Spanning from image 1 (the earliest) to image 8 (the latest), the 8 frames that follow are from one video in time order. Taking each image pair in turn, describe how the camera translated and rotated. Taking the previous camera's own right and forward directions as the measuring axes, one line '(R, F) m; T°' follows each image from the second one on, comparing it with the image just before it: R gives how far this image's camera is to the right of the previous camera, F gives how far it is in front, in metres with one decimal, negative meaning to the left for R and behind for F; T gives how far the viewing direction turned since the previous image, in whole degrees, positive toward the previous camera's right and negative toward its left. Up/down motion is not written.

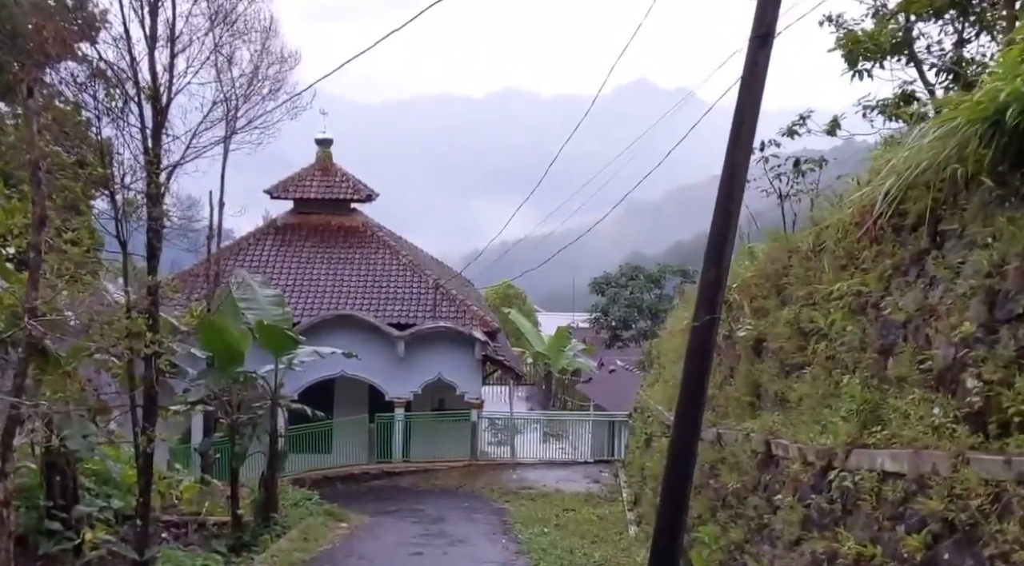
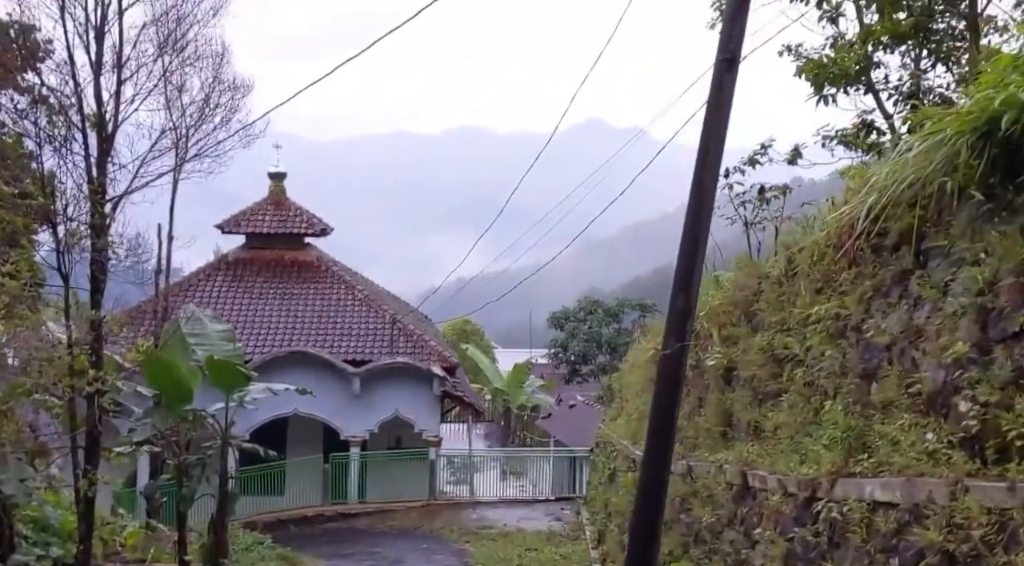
(0.0, +0.3) m; +2°
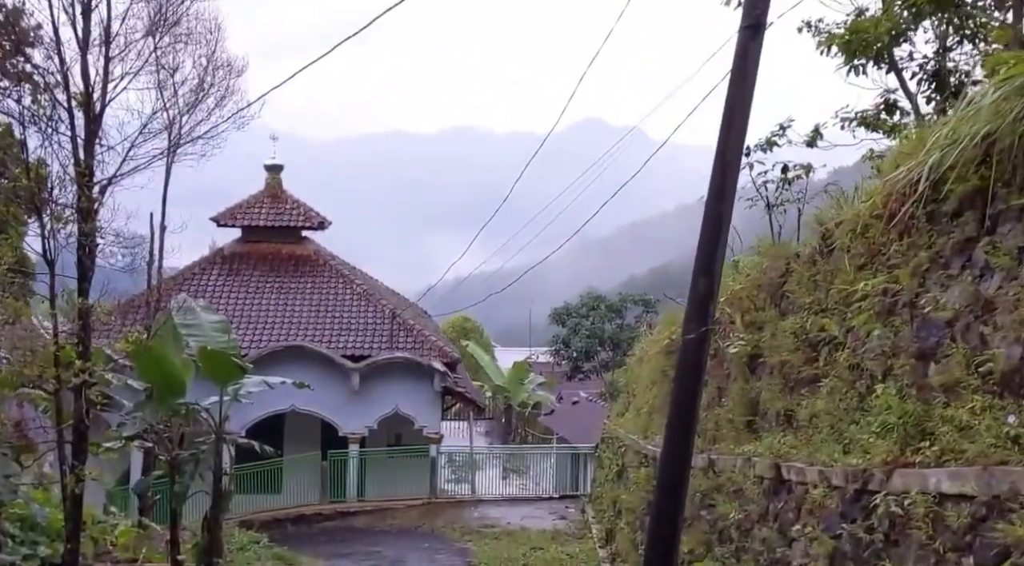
(-0.1, +0.5) m; 0°
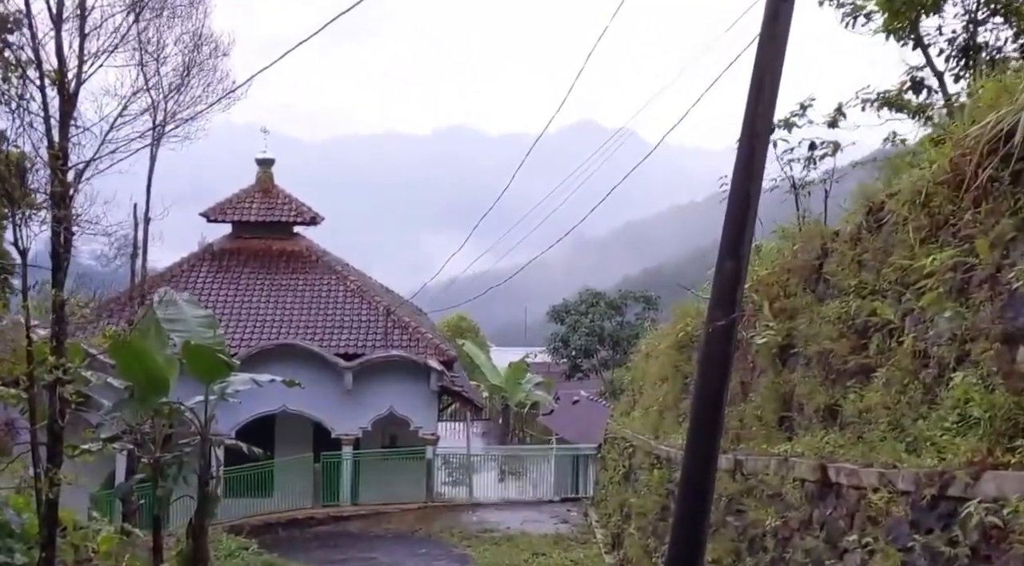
(-0.1, +0.7) m; 0°
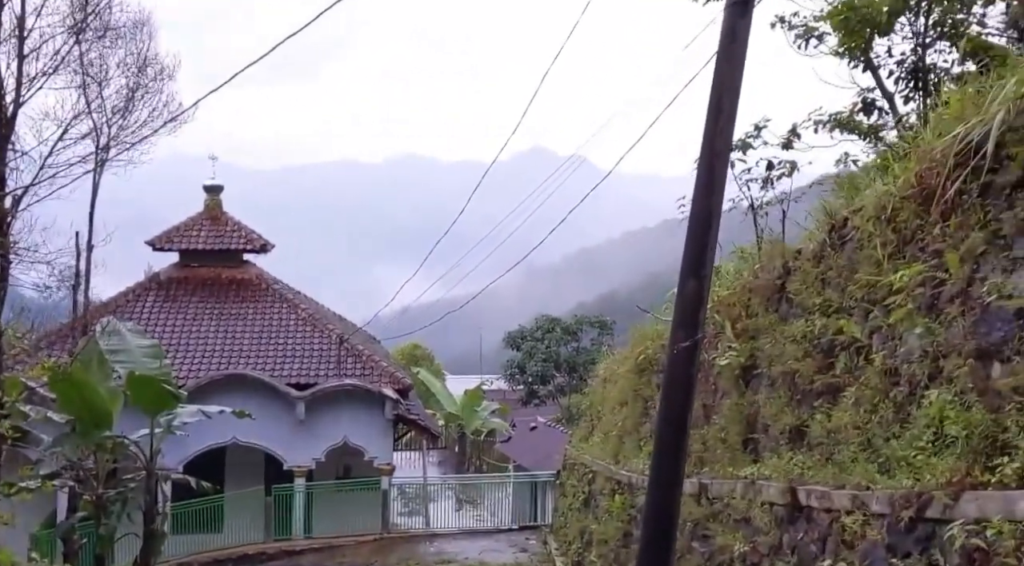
(0.0, +0.2) m; +2°
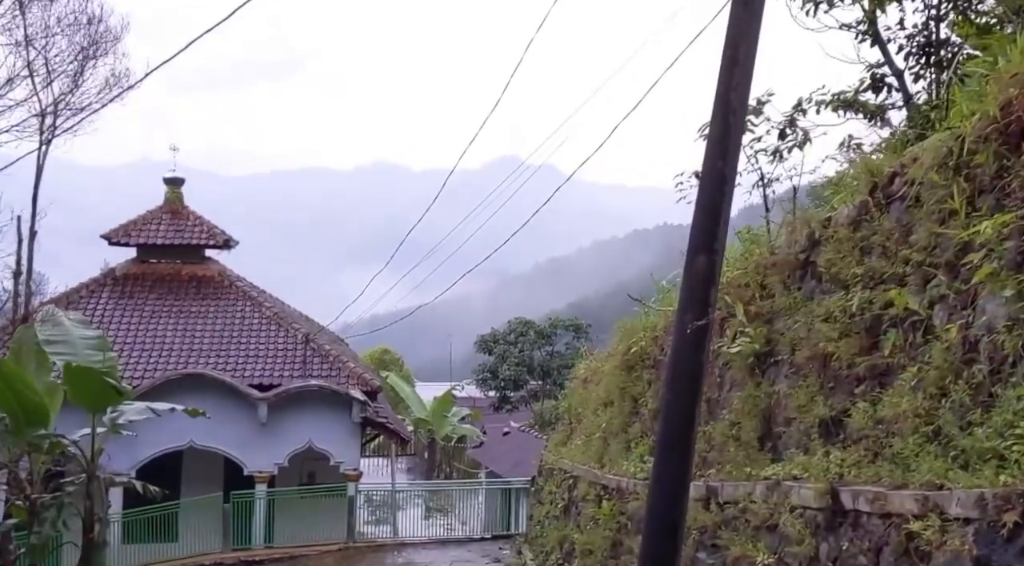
(-0.1, +0.9) m; +2°
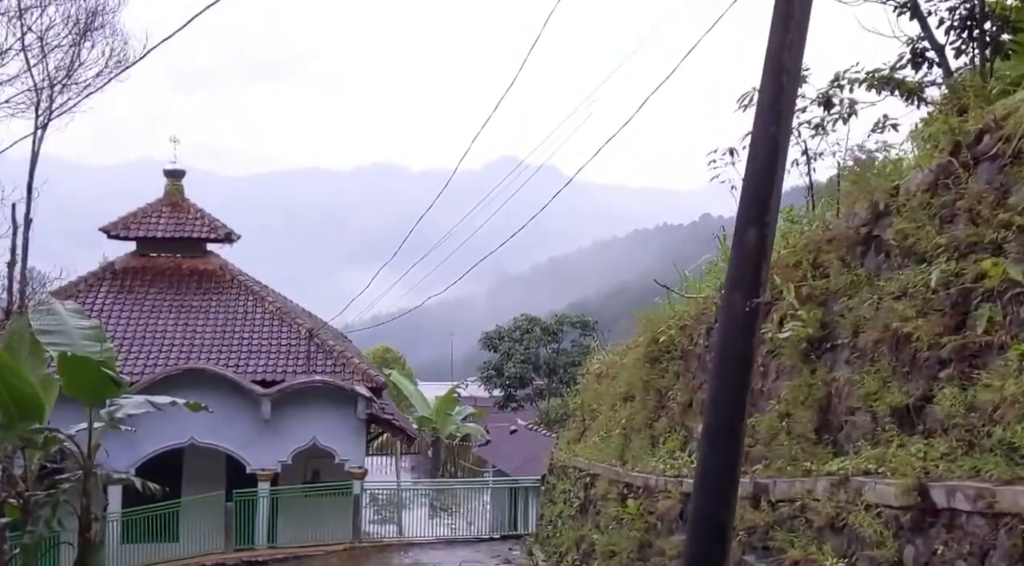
(-0.2, +0.5) m; 0°
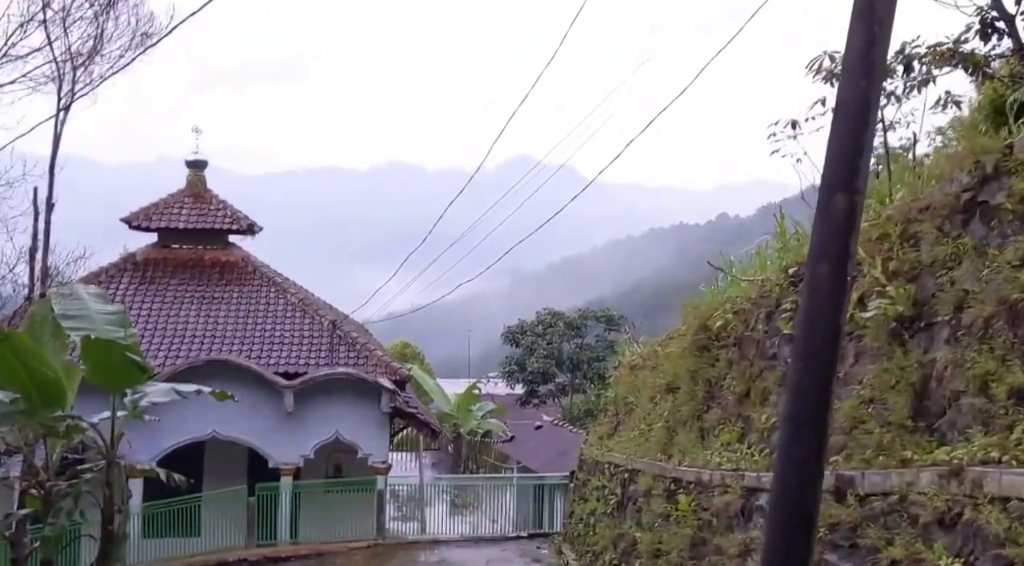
(-0.2, +0.4) m; -1°
